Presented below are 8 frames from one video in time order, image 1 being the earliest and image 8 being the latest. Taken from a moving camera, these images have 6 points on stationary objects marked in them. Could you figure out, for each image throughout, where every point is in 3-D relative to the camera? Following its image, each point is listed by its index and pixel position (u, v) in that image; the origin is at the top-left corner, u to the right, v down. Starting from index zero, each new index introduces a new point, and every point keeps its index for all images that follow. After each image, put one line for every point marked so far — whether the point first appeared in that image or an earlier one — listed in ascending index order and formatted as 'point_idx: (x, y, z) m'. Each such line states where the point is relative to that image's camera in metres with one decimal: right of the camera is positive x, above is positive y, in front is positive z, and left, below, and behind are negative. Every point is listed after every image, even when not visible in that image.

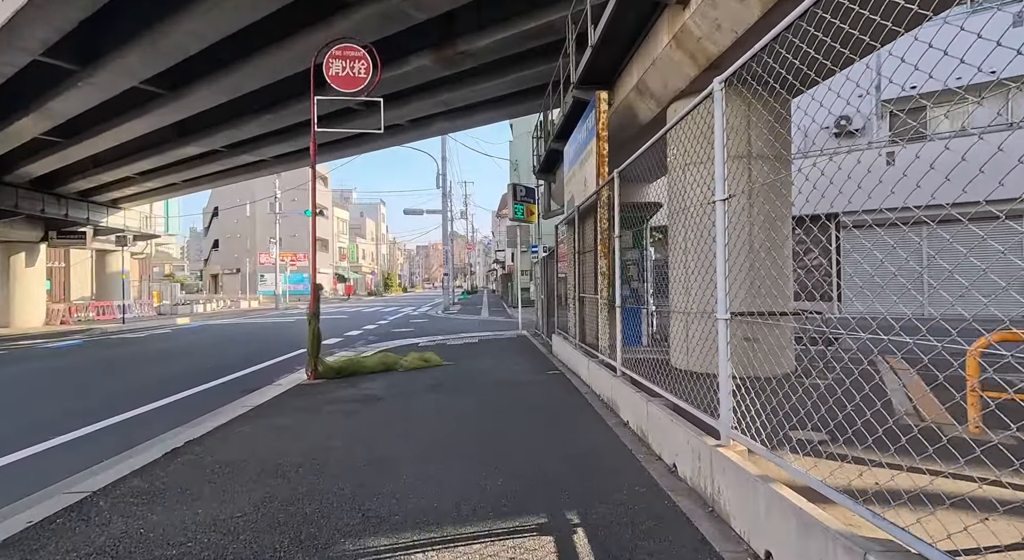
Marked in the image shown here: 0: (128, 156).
0: (-13.6, +4.4, +18.1) m
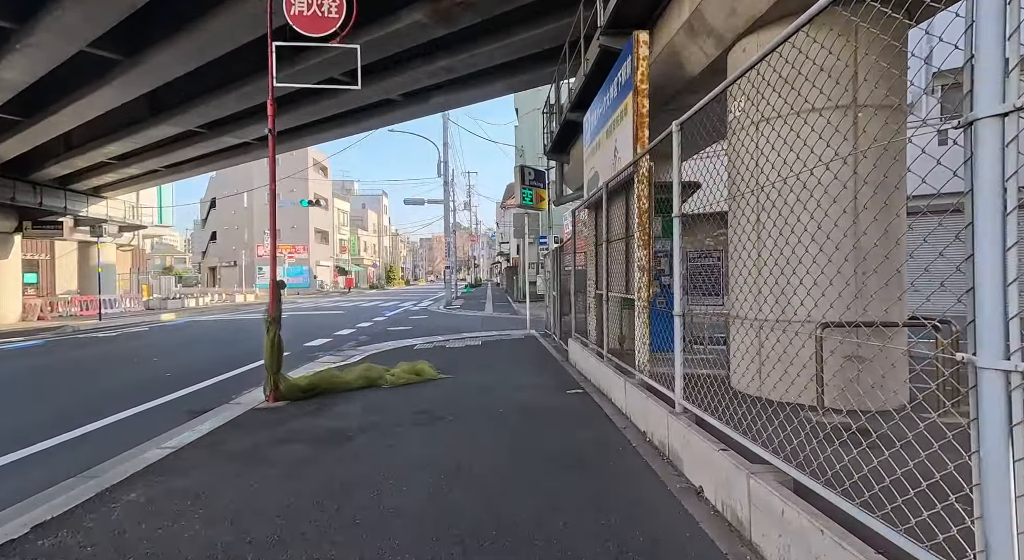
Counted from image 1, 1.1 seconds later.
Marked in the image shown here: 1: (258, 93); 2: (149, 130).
0: (-13.4, +4.6, +16.6) m
1: (-6.0, +4.4, +12.2) m
2: (-10.7, +4.4, +15.0) m
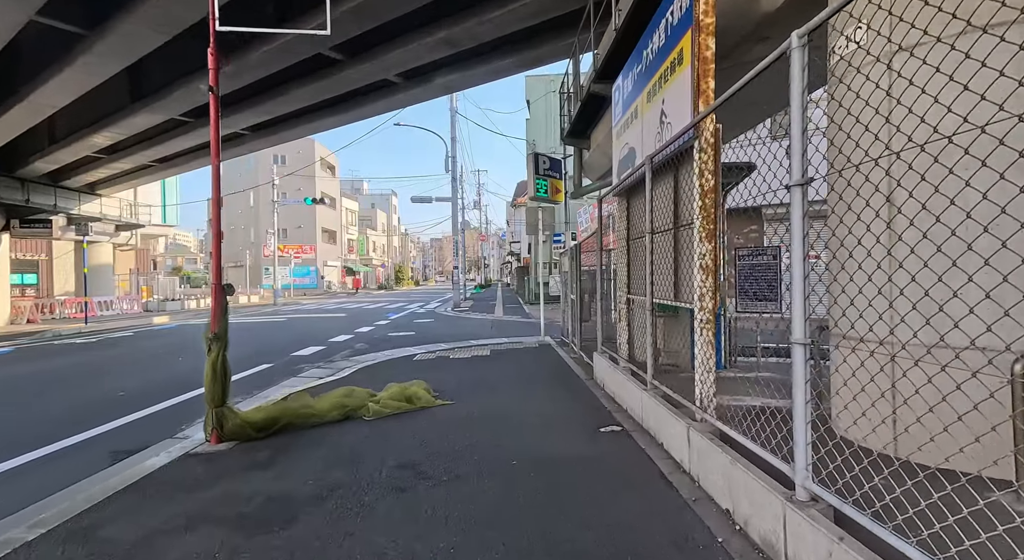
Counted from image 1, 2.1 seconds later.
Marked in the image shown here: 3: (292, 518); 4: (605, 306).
0: (-13.0, +4.6, +15.5) m
1: (-5.8, +4.4, +10.9) m
2: (-10.3, +4.4, +13.9) m
3: (-1.3, -1.4, +3.0) m
4: (+1.5, -0.4, +8.1) m
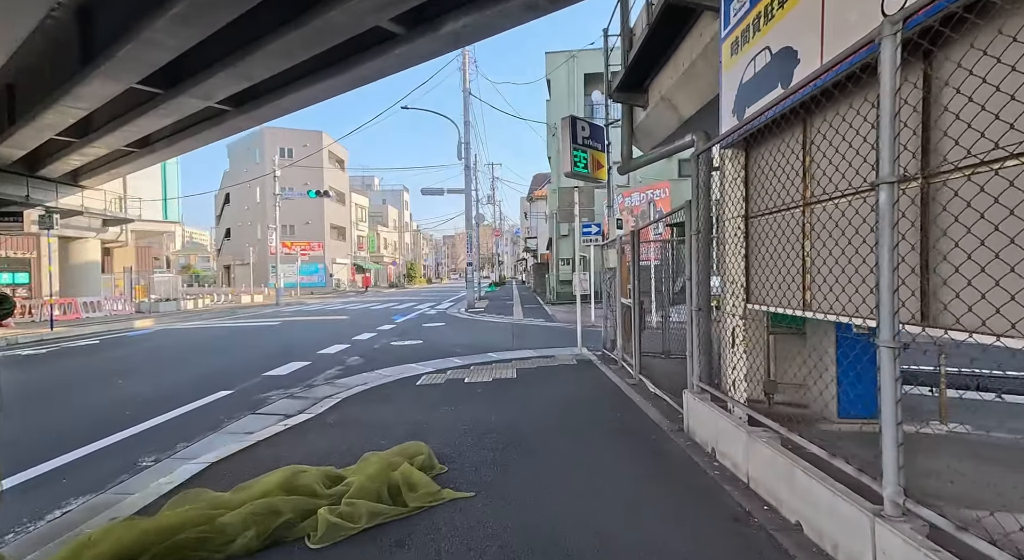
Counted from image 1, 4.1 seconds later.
0: (-12.4, +4.6, +13.4) m
1: (-5.2, +4.4, +8.6) m
2: (-9.7, +4.4, +11.7) m
3: (-1.0, -1.4, +0.6) m
4: (+1.9, -0.4, +5.6) m
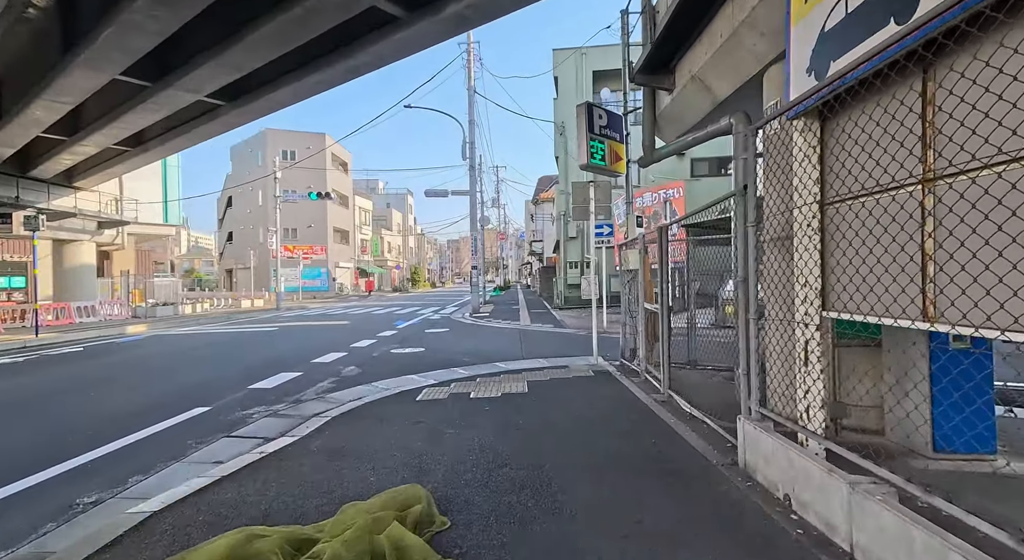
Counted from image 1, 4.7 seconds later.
0: (-12.2, +4.5, +12.7) m
1: (-5.1, +4.4, +7.8) m
2: (-9.5, +4.3, +11.0) m
3: (-0.9, -1.4, -0.3) m
4: (+2.1, -0.4, +4.7) m
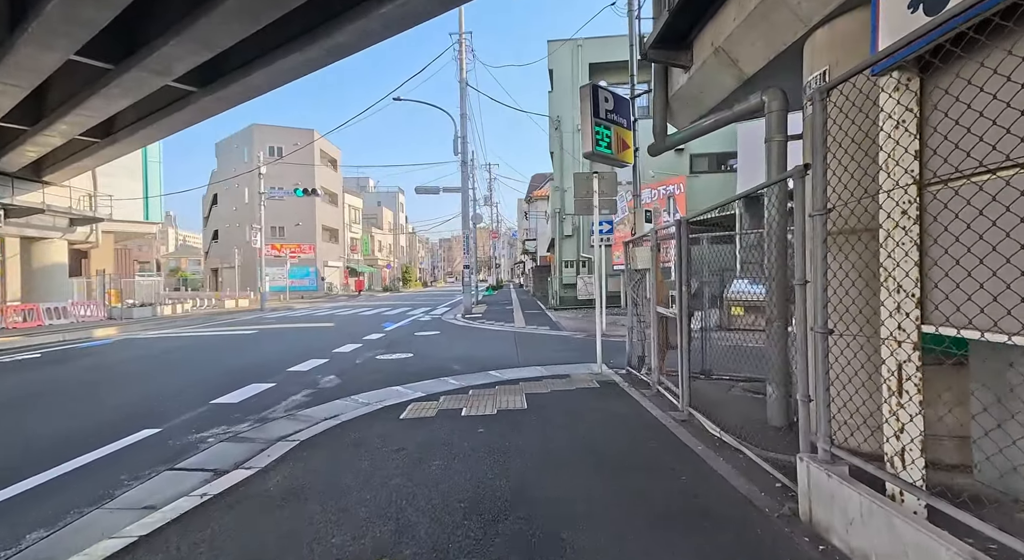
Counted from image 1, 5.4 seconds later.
0: (-12.3, +4.5, +11.6) m
1: (-5.1, +4.3, +6.9) m
2: (-9.6, +4.3, +9.9) m
3: (-0.8, -1.4, -1.1) m
4: (+2.1, -0.4, +3.9) m
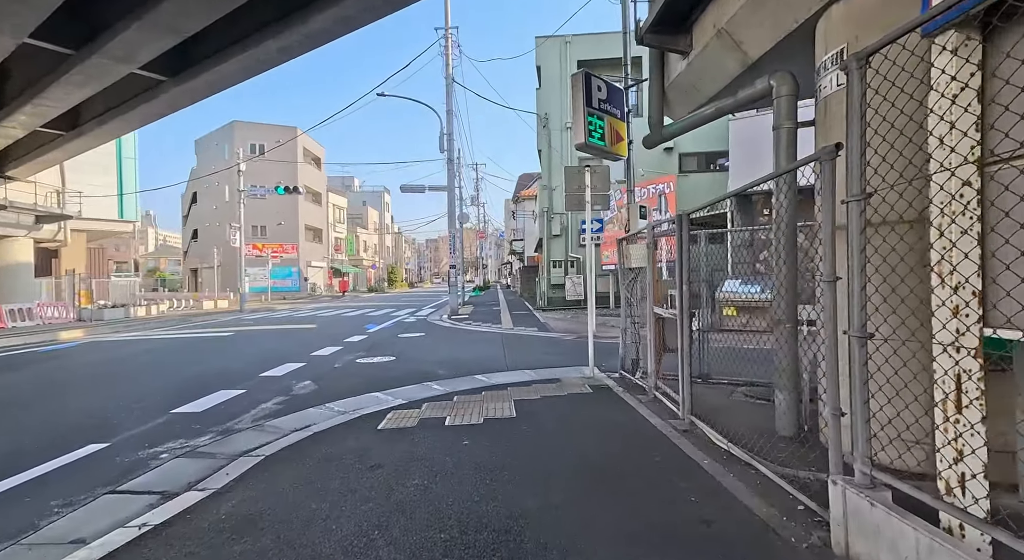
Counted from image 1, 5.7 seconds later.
0: (-12.6, +4.5, +10.8) m
1: (-5.3, +4.4, +6.3) m
2: (-9.9, +4.3, +9.2) m
3: (-0.8, -1.4, -1.6) m
4: (+2.0, -0.4, +3.5) m
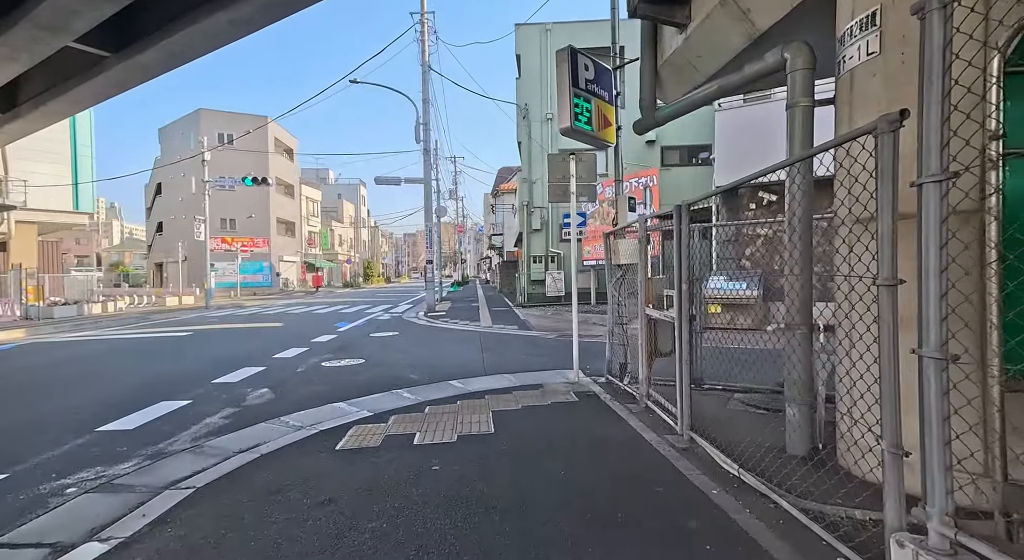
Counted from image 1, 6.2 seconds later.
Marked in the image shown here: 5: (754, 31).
0: (-13.0, +4.6, +9.6) m
1: (-5.5, +4.4, +5.3) m
2: (-10.2, +4.3, +8.1) m
3: (-0.7, -1.5, -2.3) m
4: (+1.8, -0.4, +2.9) m
5: (+2.3, +2.4, +4.9) m
